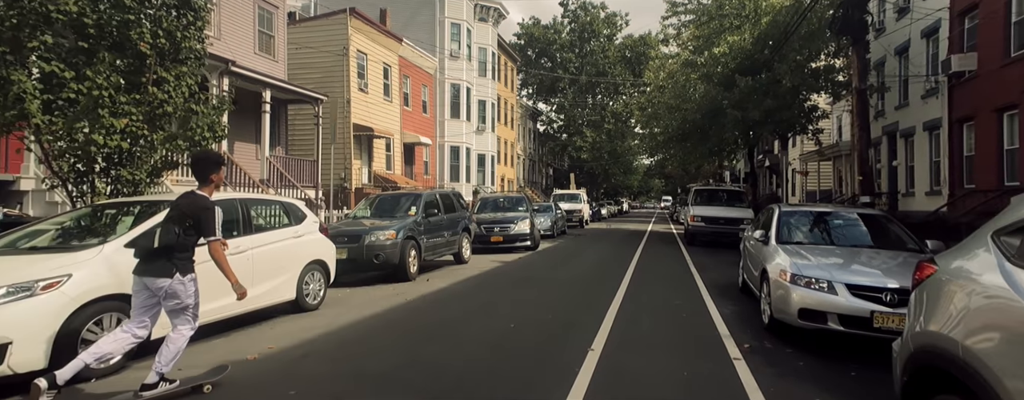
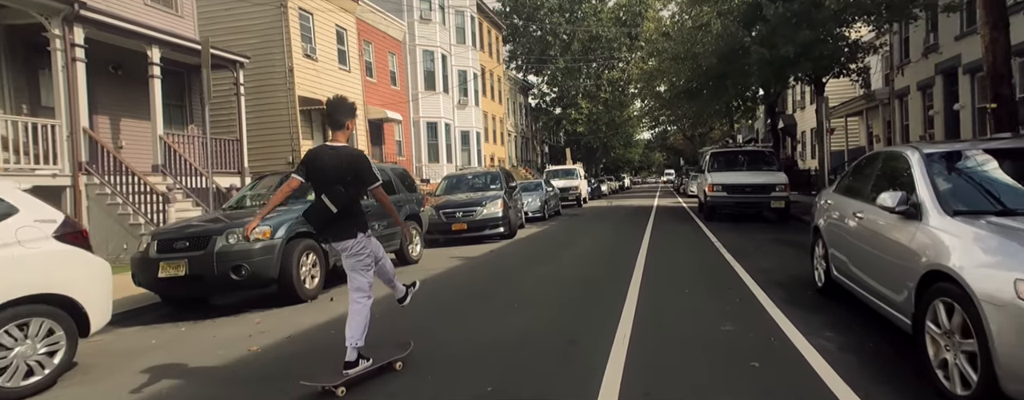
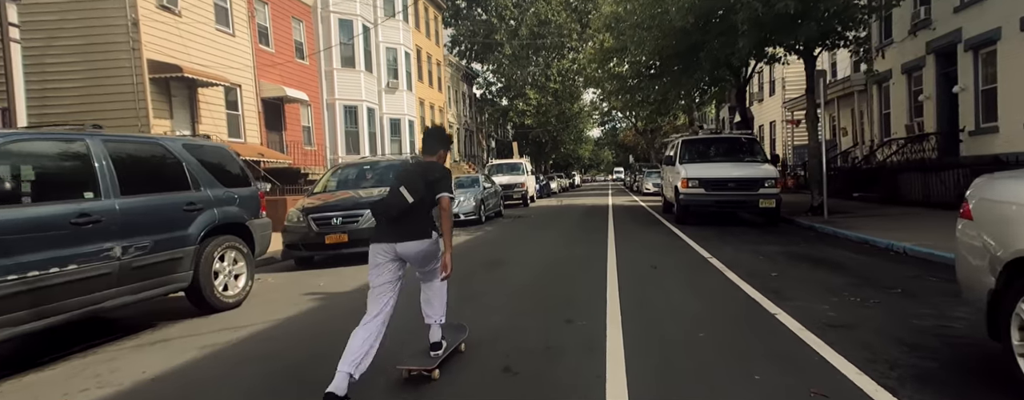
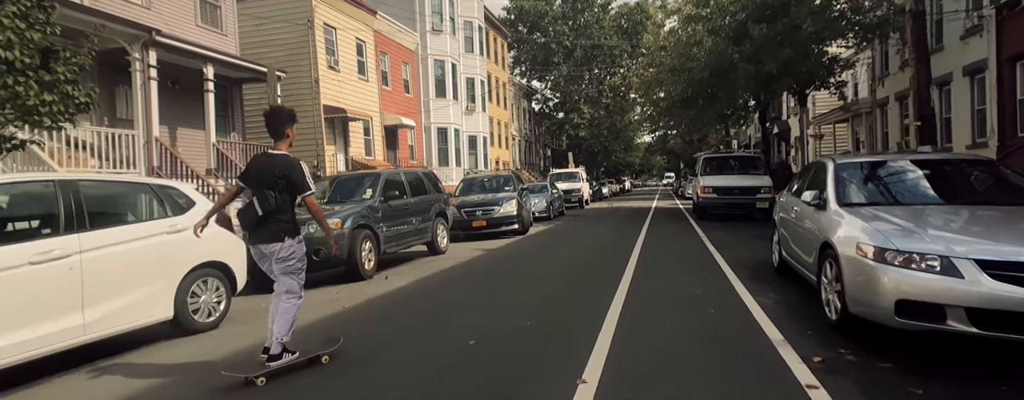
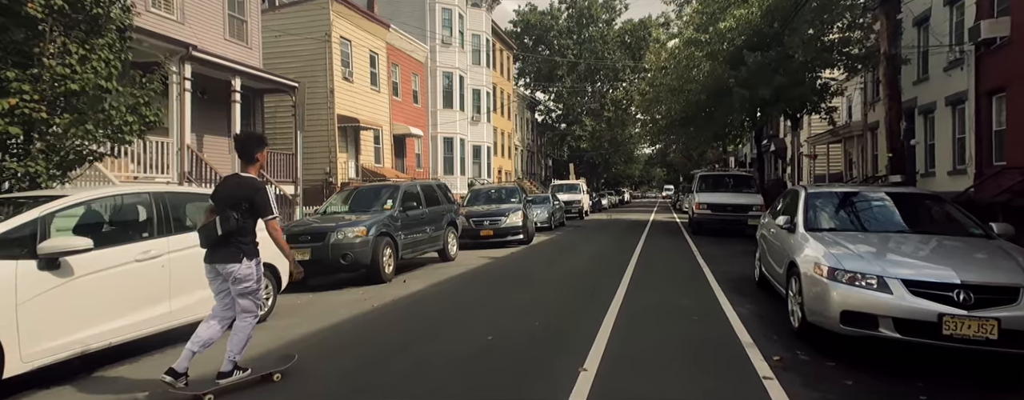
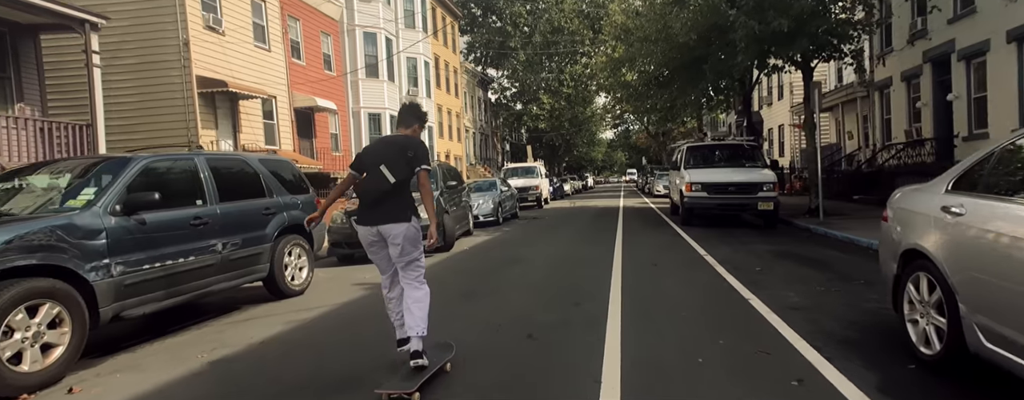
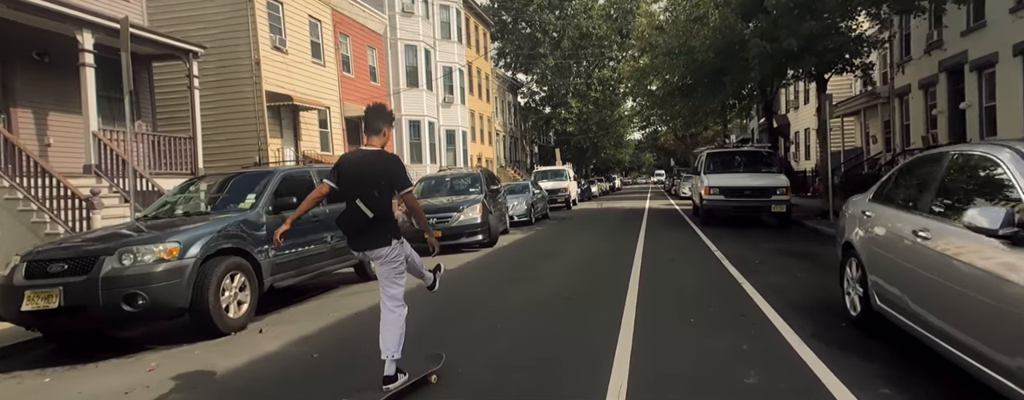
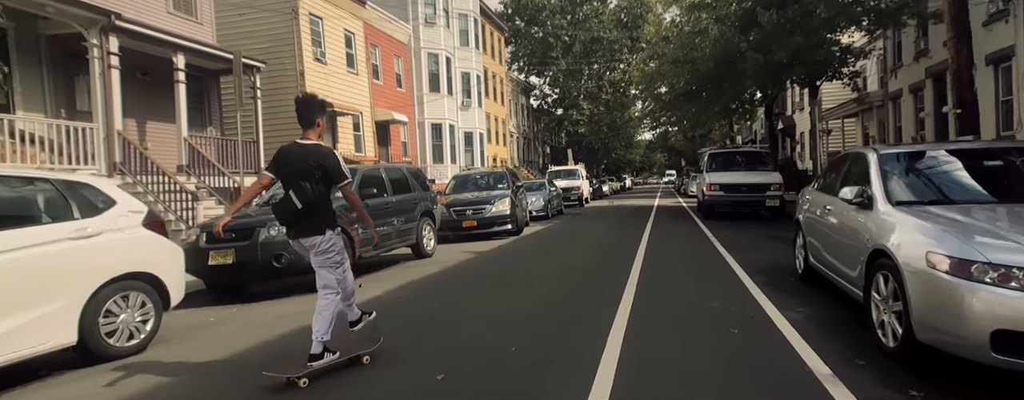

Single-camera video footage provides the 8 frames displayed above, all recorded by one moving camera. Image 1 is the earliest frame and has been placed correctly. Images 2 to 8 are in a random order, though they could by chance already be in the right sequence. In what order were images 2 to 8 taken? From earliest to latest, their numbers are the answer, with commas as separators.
5, 4, 8, 2, 7, 6, 3
